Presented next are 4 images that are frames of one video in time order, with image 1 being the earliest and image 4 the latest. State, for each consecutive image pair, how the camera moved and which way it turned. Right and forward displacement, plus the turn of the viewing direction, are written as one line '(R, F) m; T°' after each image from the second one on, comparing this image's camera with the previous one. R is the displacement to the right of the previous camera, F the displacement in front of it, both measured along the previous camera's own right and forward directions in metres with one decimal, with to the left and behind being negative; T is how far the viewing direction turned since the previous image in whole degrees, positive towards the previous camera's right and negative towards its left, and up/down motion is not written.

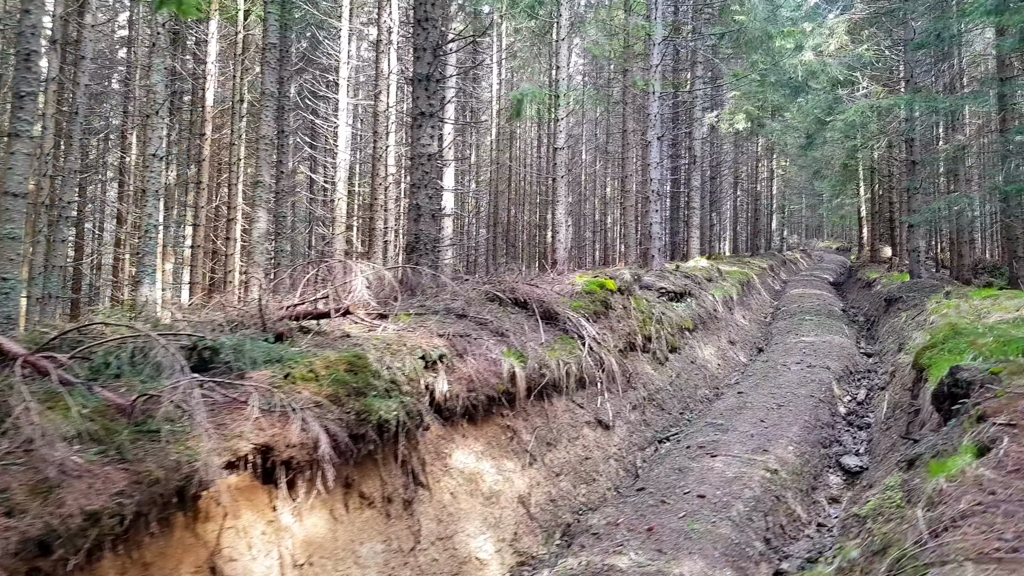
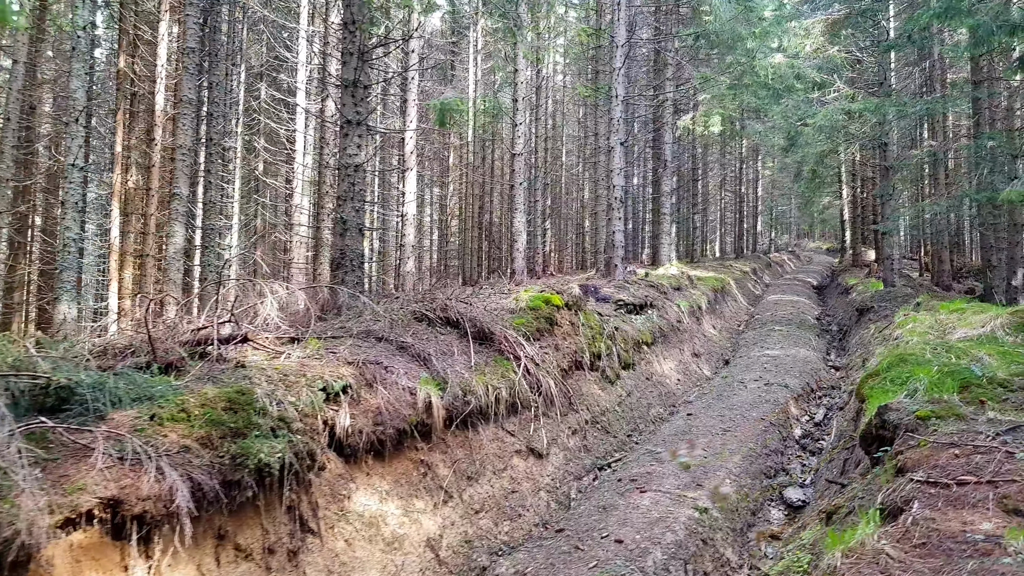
(+0.5, +0.4) m; 0°
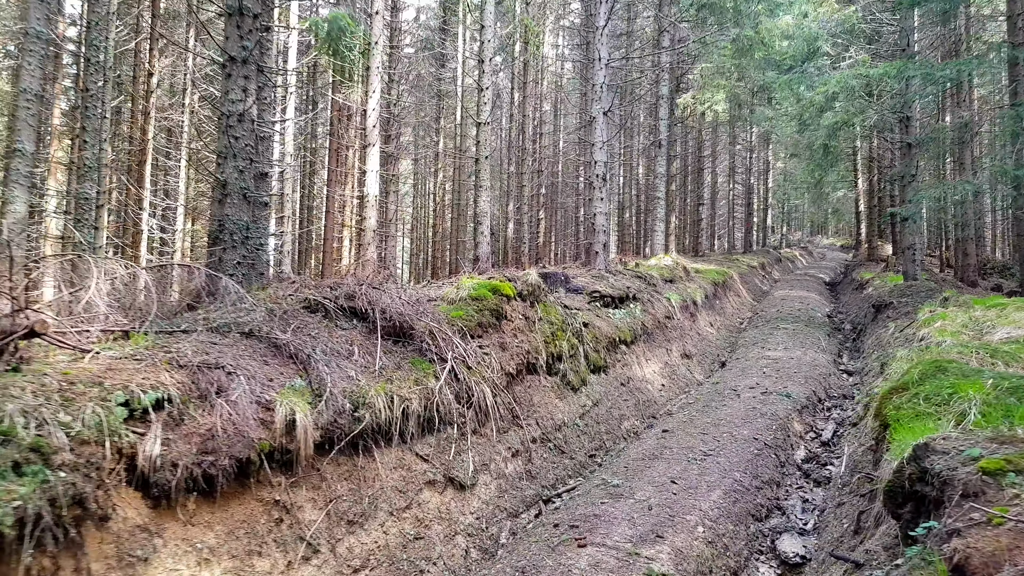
(+0.6, +1.5) m; -1°
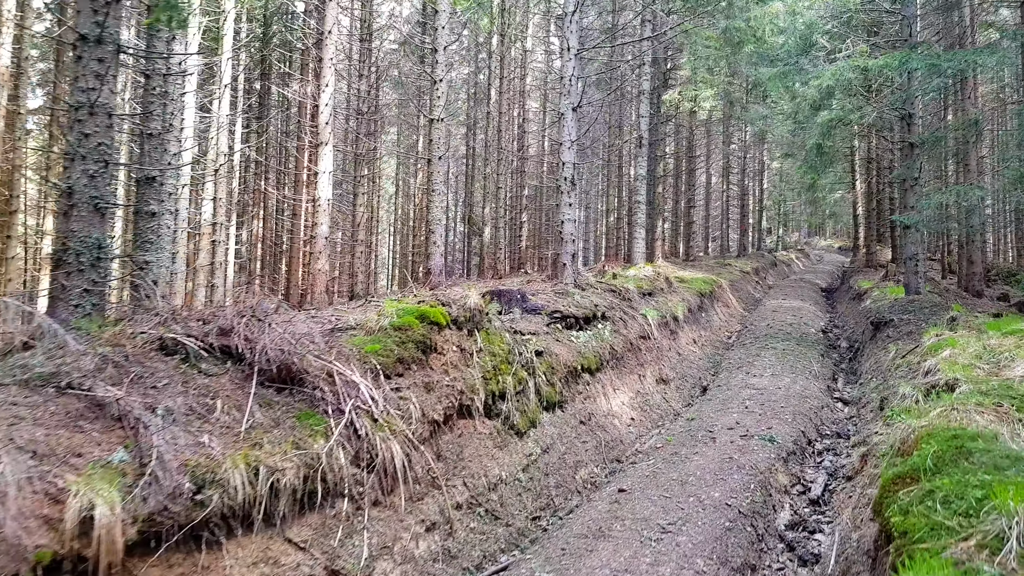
(+0.5, +1.1) m; 0°
